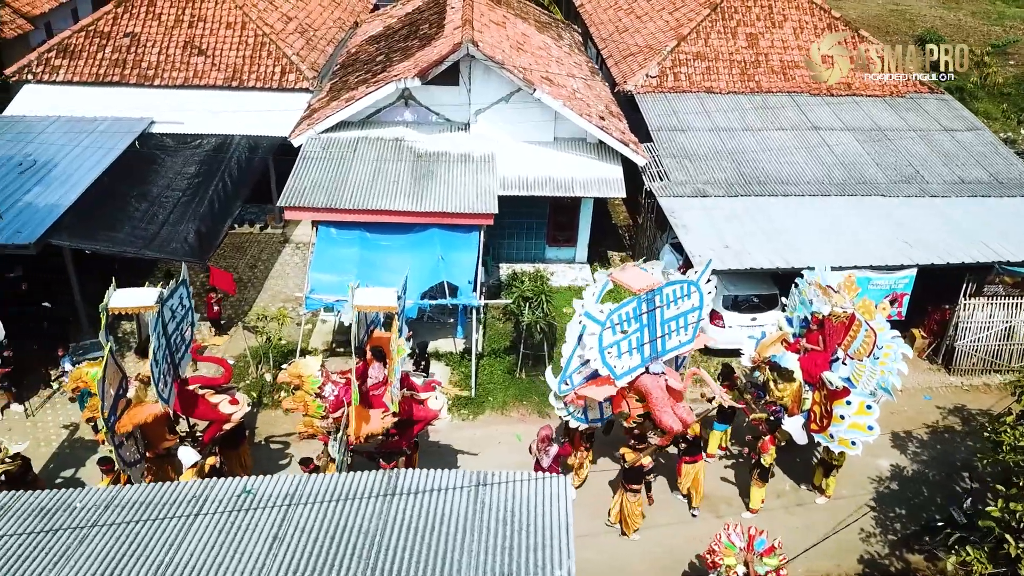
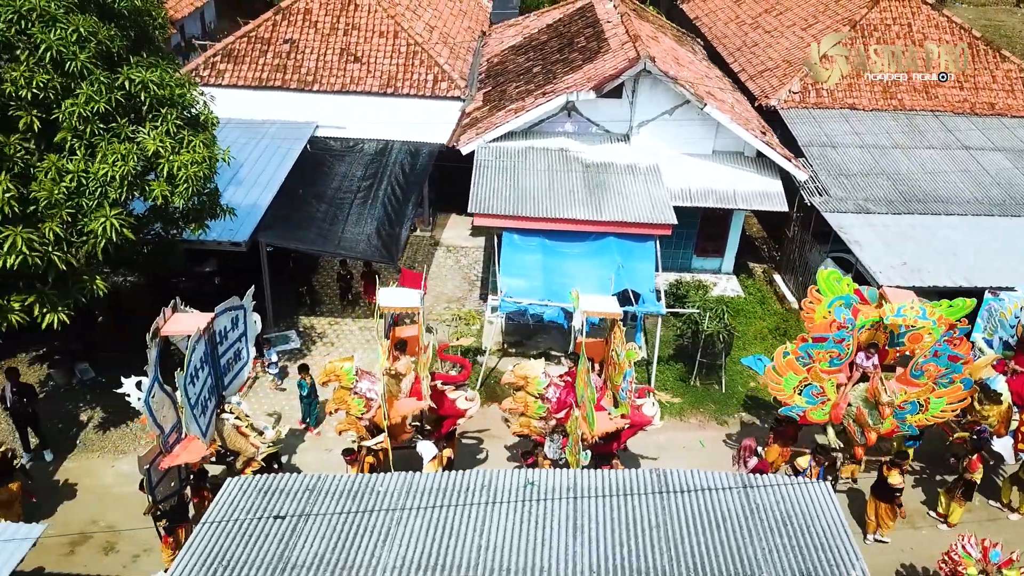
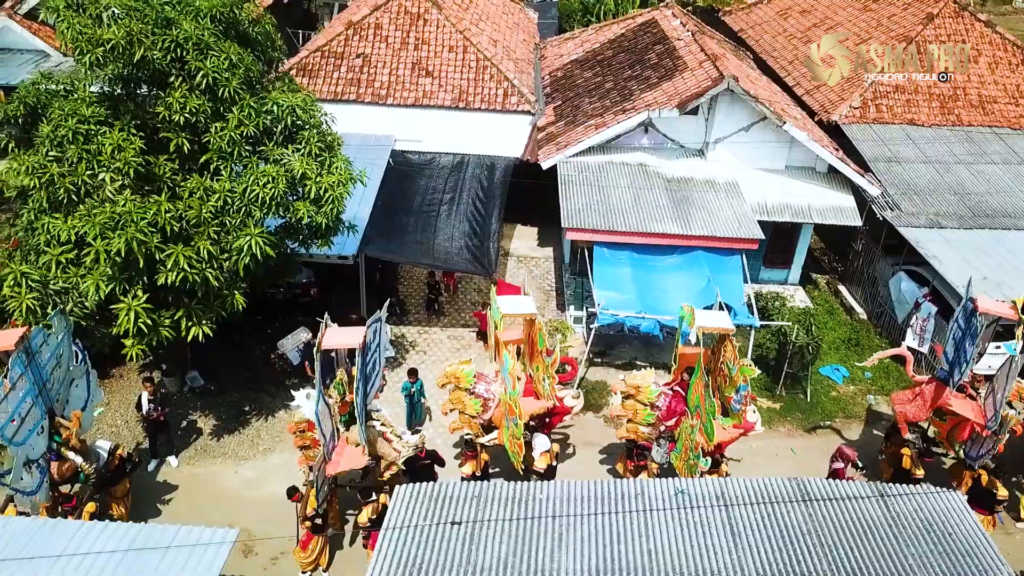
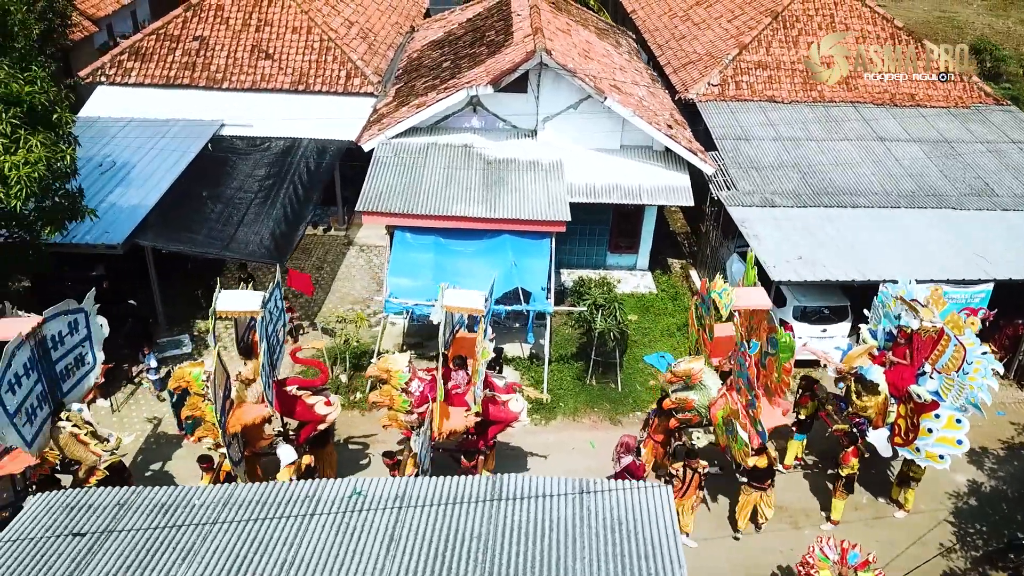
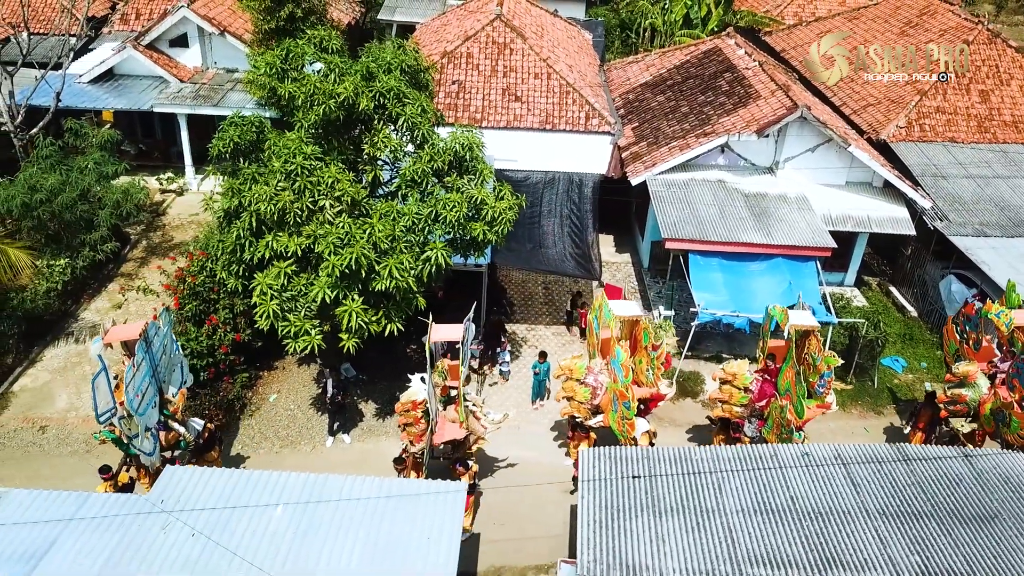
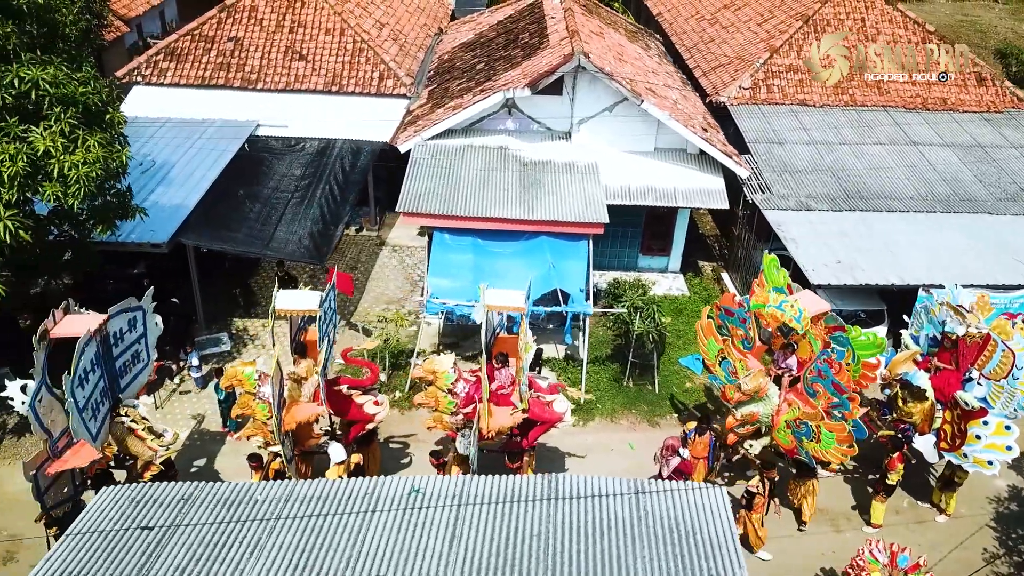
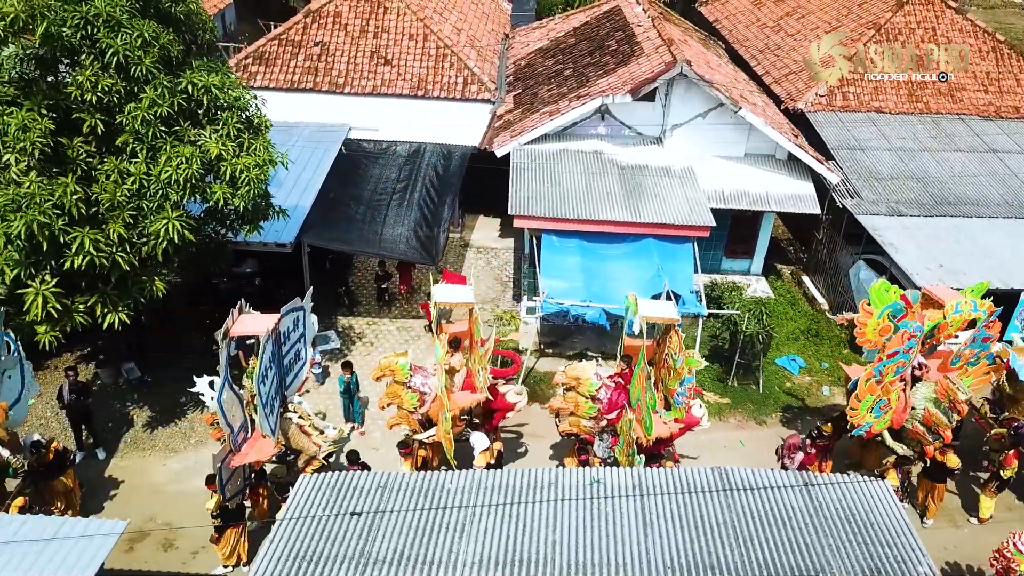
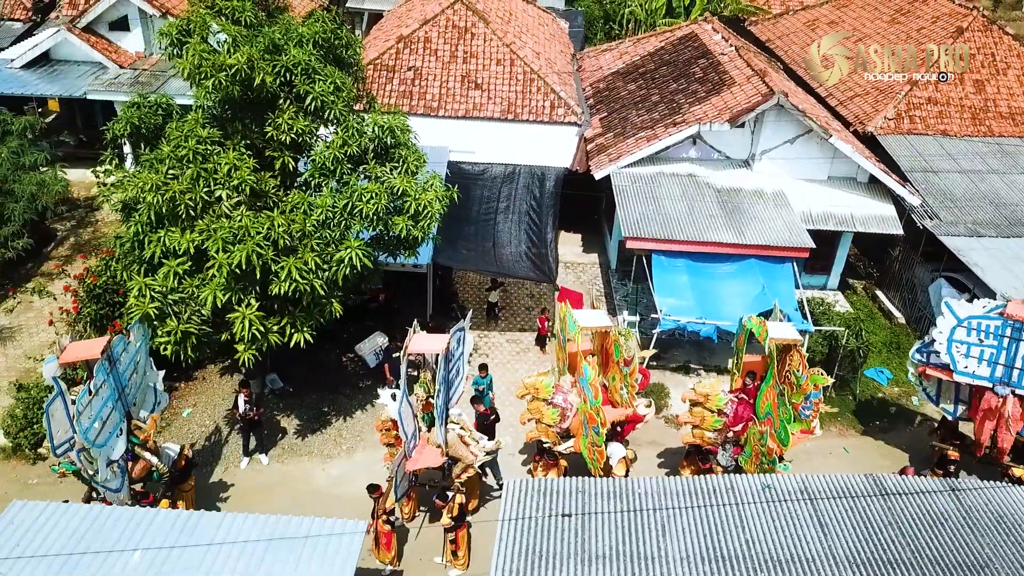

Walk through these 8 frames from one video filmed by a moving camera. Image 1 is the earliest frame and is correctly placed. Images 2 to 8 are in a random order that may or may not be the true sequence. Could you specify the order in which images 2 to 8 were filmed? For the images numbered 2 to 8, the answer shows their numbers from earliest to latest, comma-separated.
4, 6, 2, 7, 3, 8, 5
